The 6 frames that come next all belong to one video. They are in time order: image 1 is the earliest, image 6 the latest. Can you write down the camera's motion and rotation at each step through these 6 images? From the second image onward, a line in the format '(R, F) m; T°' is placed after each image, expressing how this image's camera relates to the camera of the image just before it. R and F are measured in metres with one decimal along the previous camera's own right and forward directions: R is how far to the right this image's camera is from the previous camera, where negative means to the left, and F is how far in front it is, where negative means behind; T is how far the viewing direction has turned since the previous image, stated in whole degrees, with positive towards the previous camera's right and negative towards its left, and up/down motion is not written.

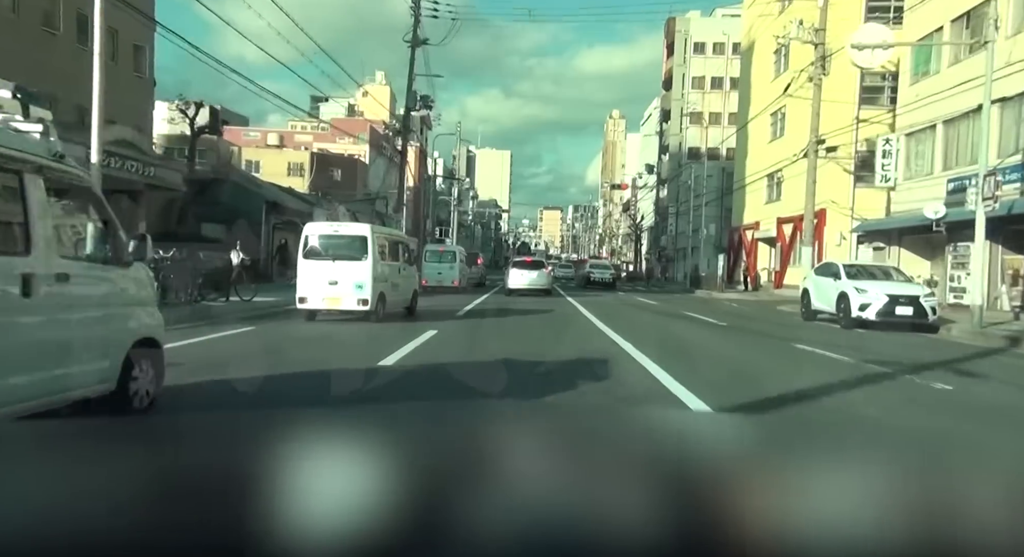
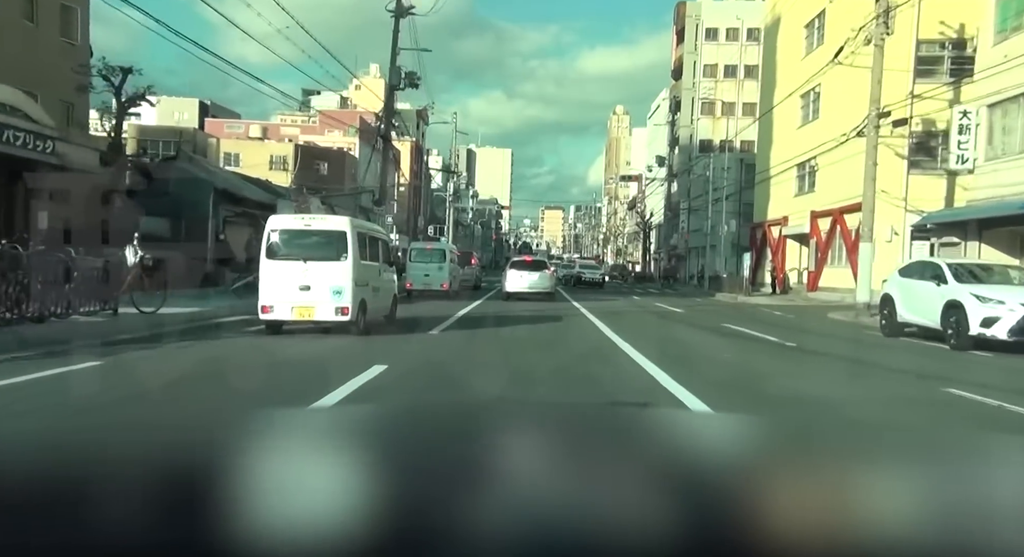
(+0.1, +2.8) m; 0°
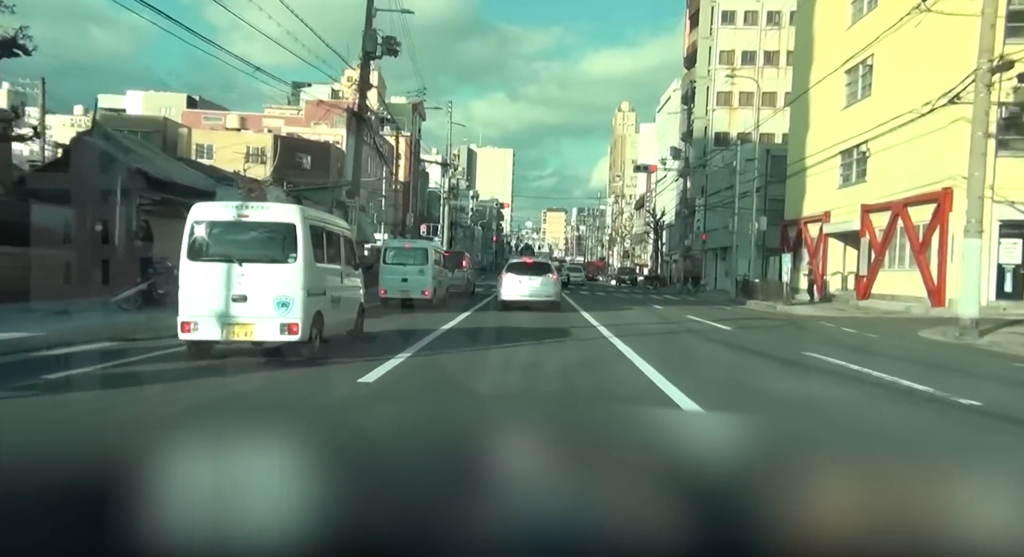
(+0.1, +3.2) m; 0°
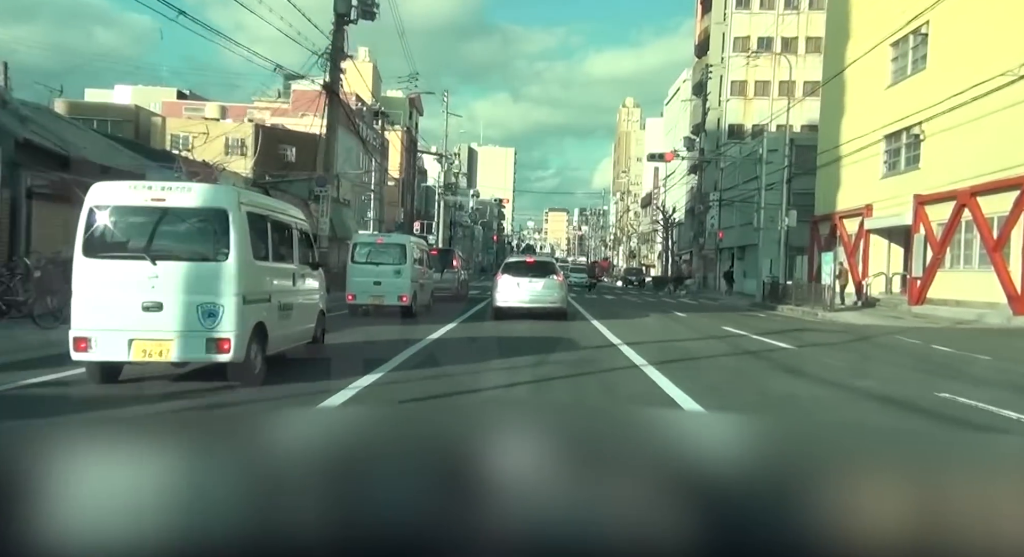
(+0.1, +2.5) m; 0°
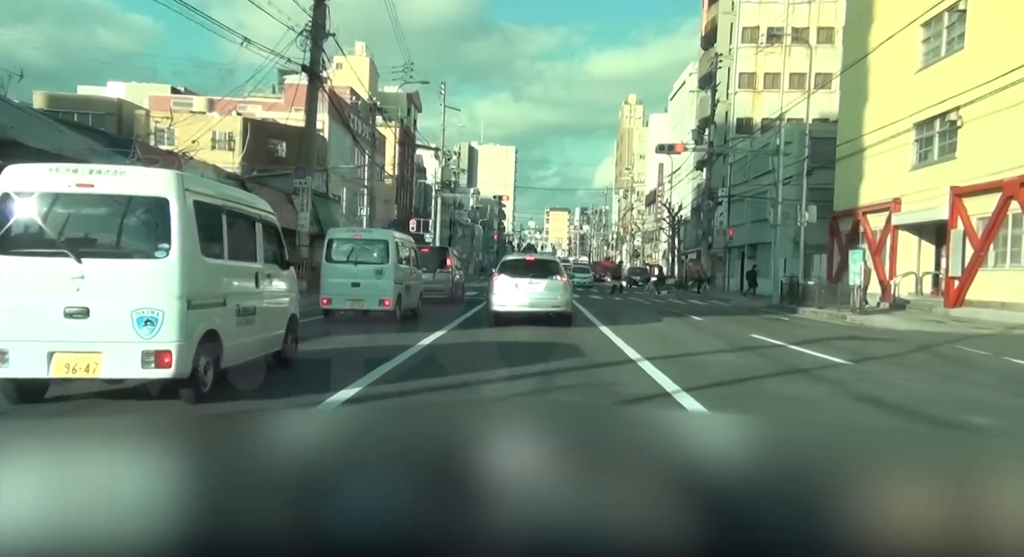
(0.0, +1.4) m; 0°
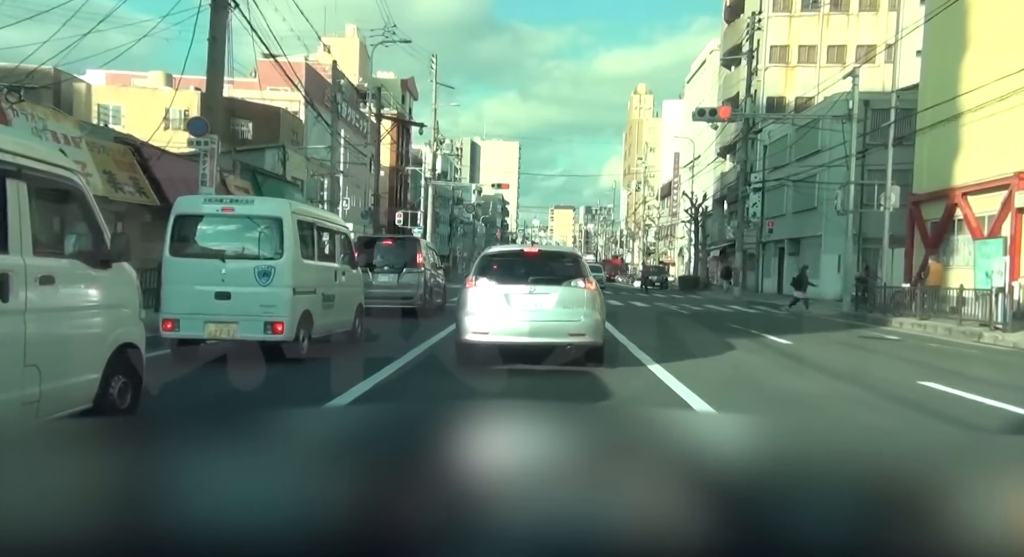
(+0.1, +4.2) m; 0°
